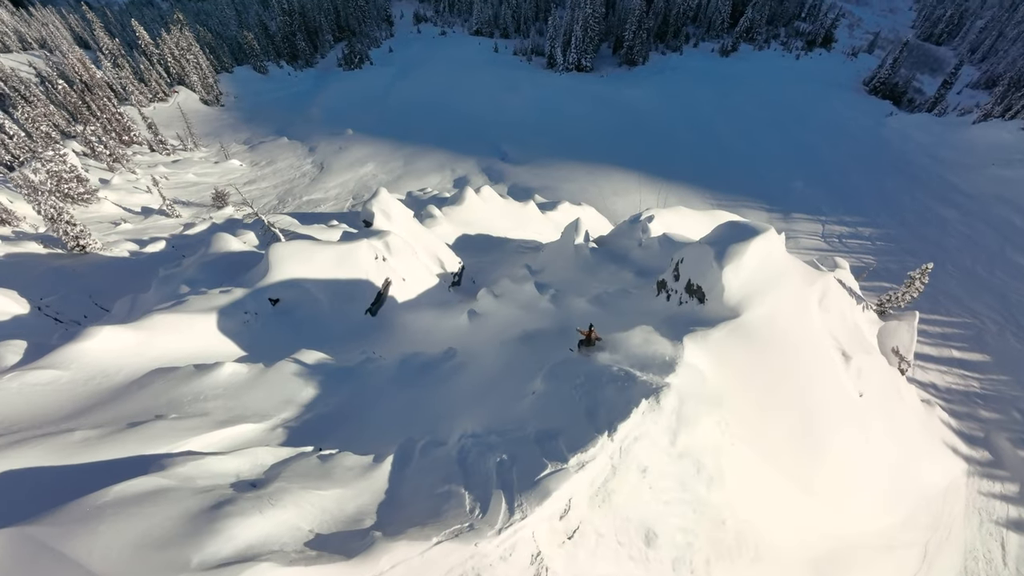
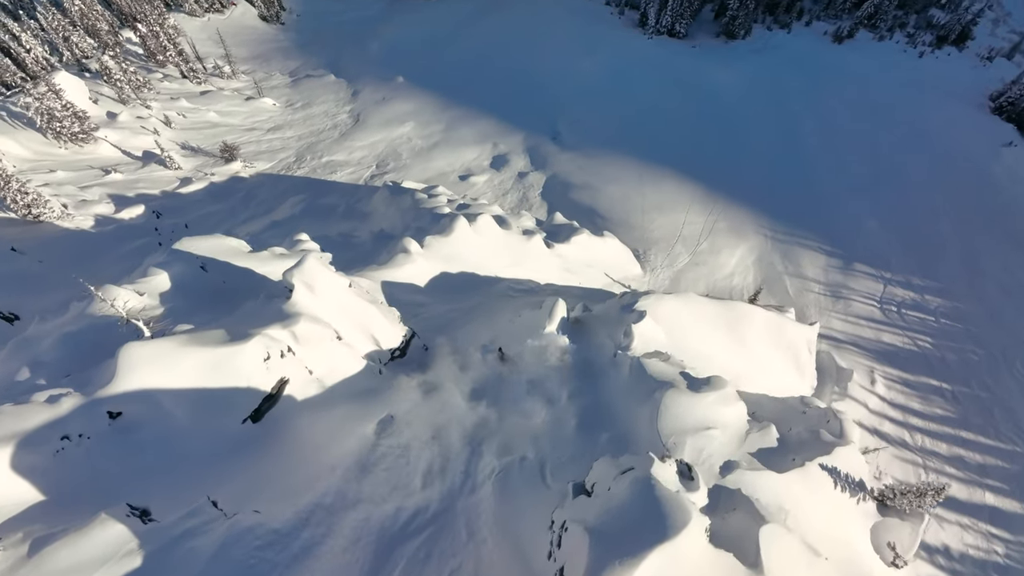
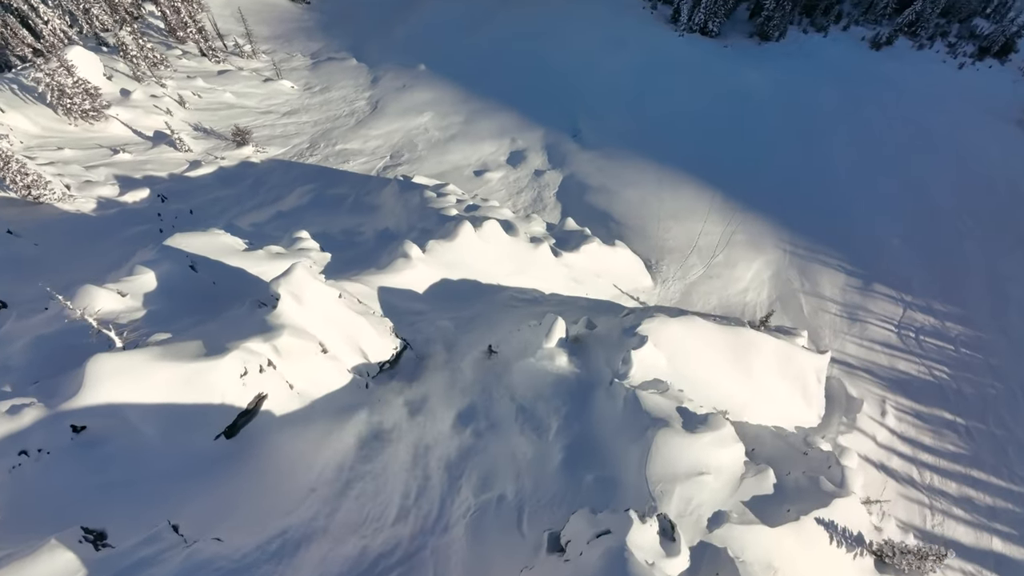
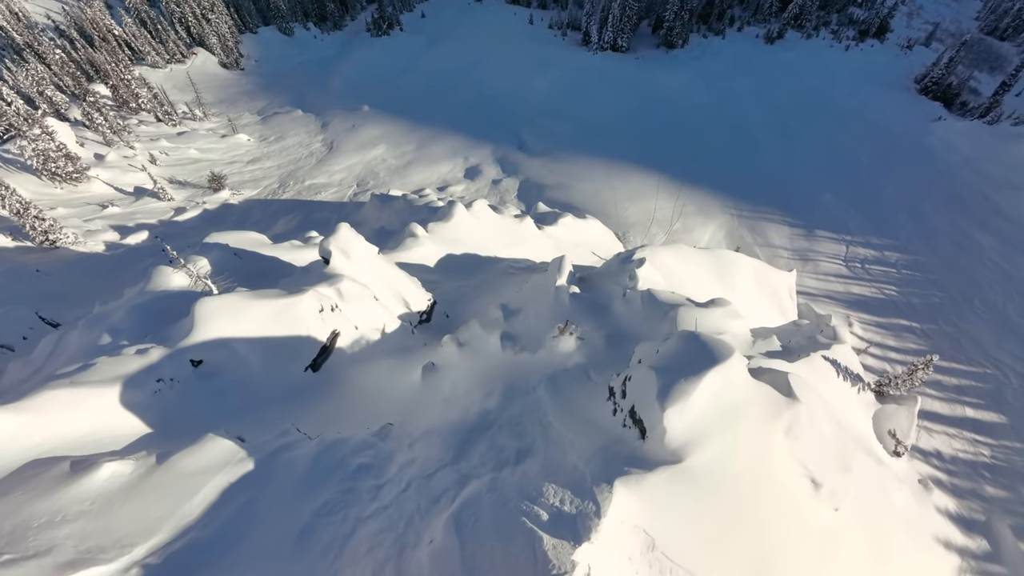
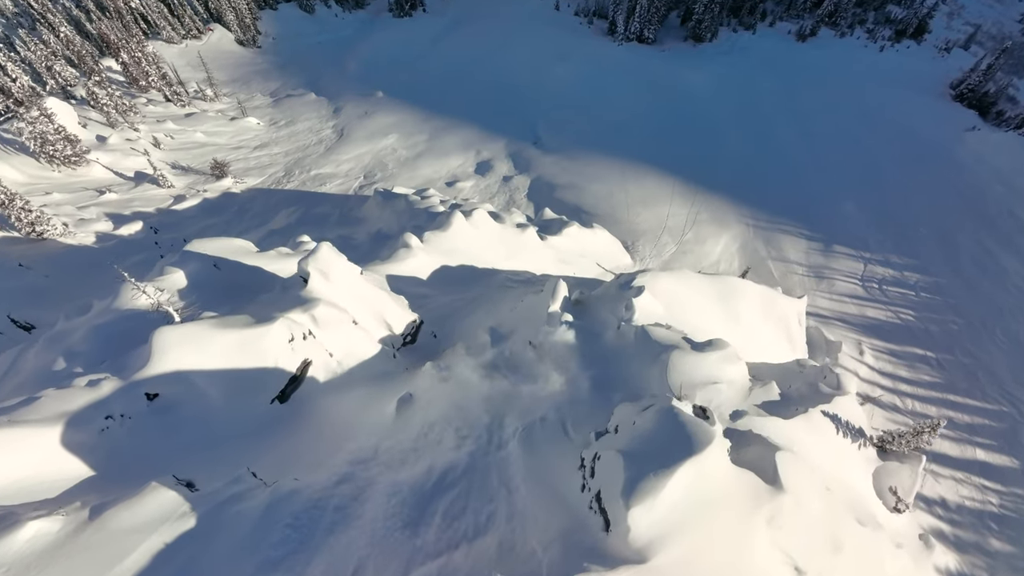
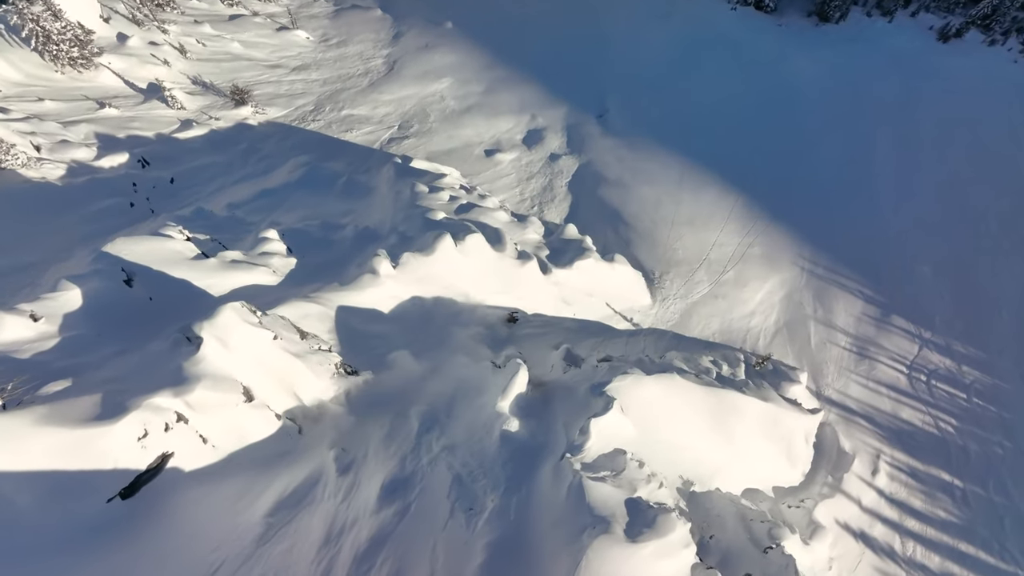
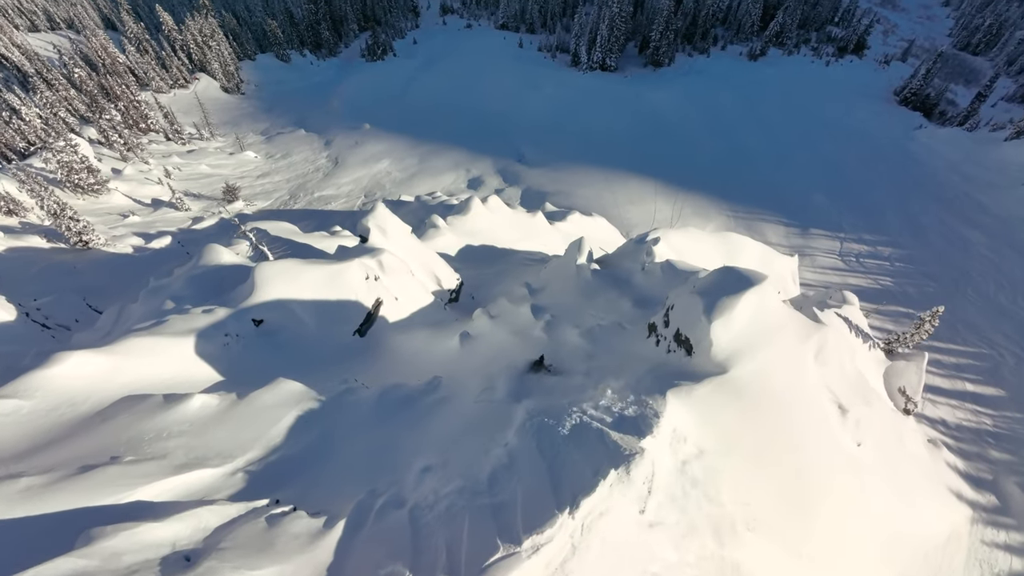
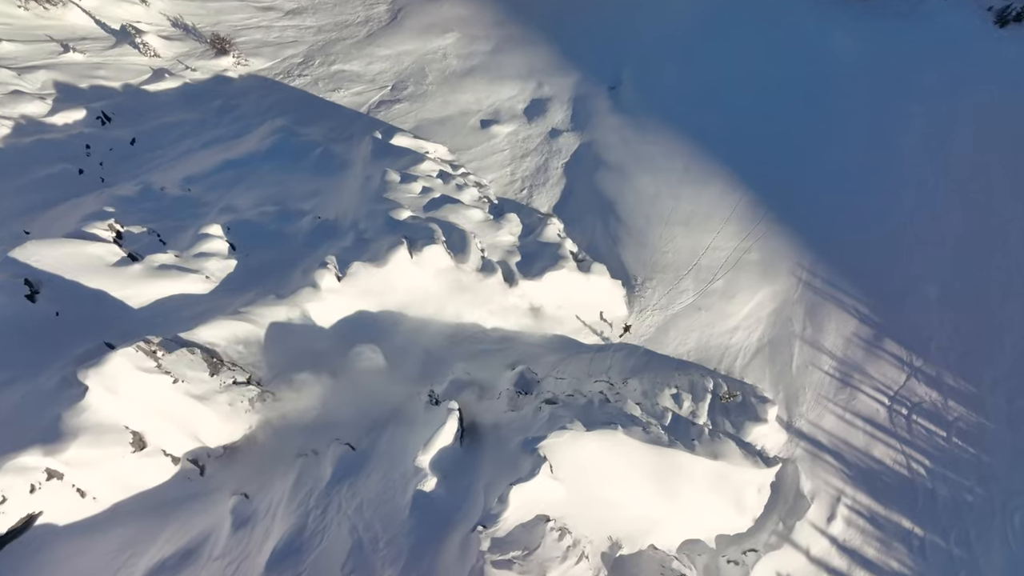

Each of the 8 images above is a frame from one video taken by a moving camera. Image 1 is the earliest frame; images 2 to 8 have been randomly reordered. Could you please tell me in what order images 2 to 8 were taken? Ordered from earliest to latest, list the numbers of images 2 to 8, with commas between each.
7, 4, 5, 2, 3, 6, 8
